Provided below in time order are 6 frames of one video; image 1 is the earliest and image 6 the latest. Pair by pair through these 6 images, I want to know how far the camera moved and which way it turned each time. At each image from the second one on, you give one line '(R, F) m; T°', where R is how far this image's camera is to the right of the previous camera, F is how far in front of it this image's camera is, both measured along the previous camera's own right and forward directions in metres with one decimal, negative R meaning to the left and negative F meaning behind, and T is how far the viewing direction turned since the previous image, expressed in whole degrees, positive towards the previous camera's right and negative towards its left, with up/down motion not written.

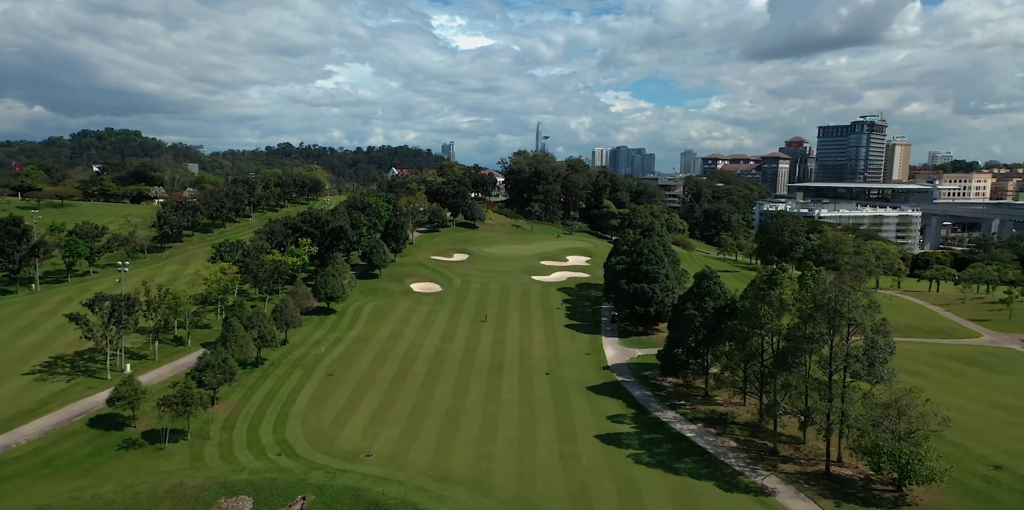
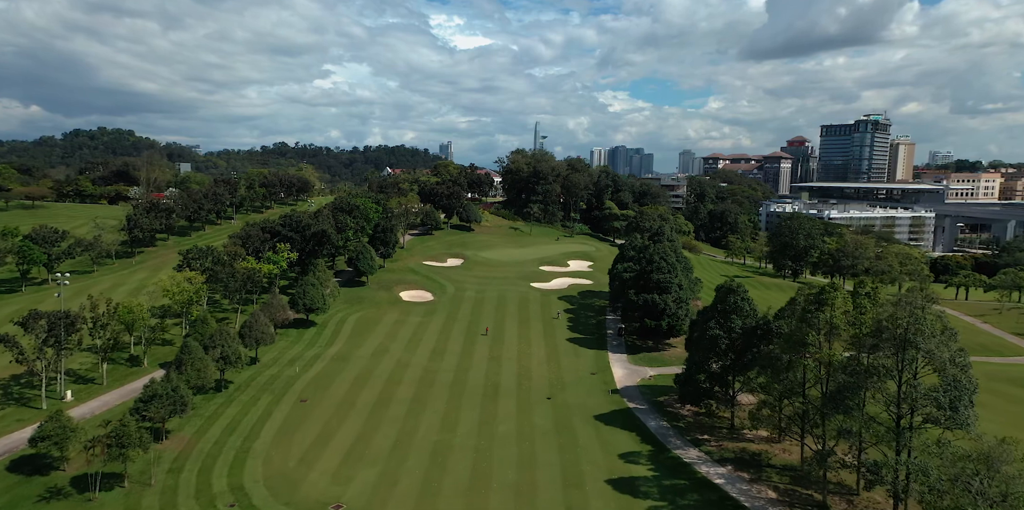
(+0.1, +5.1) m; 0°
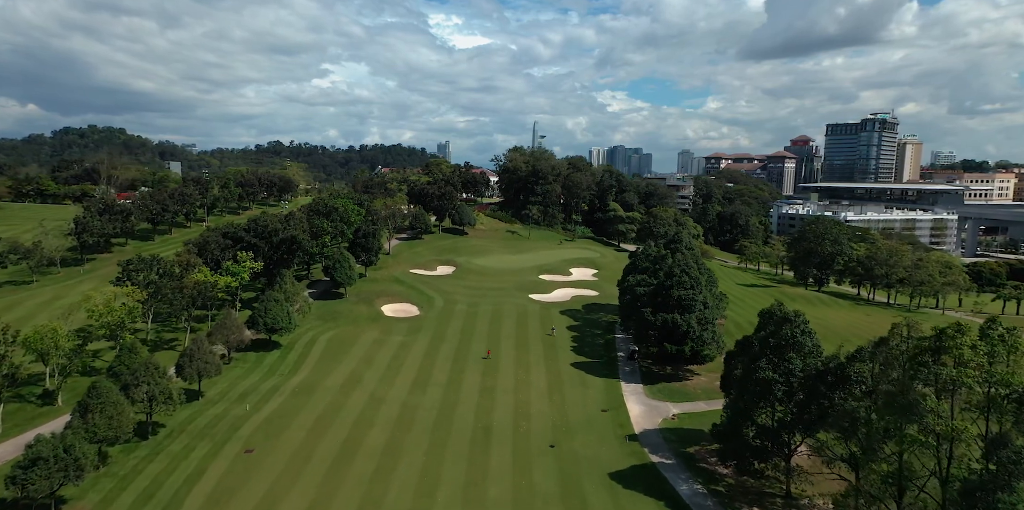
(+0.2, +7.3) m; 0°
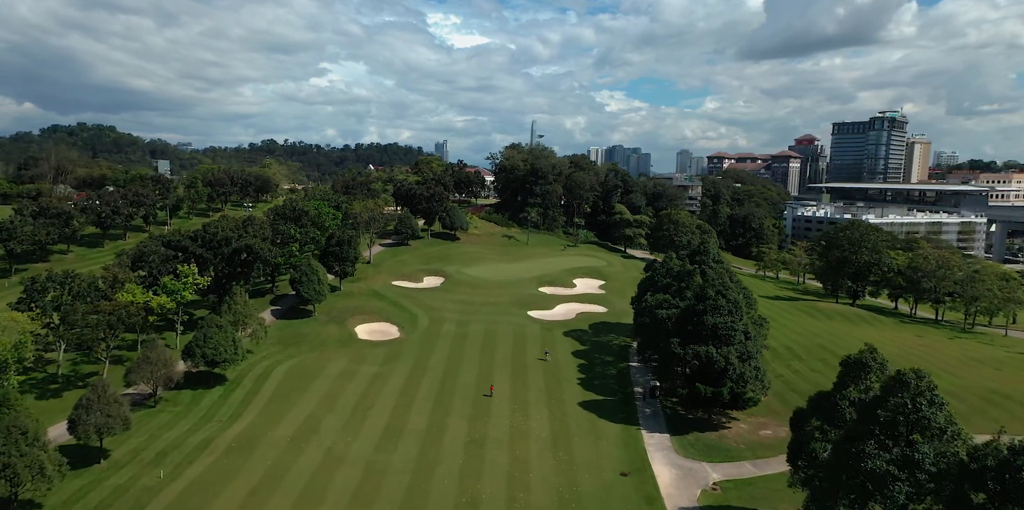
(+0.2, +8.2) m; 0°
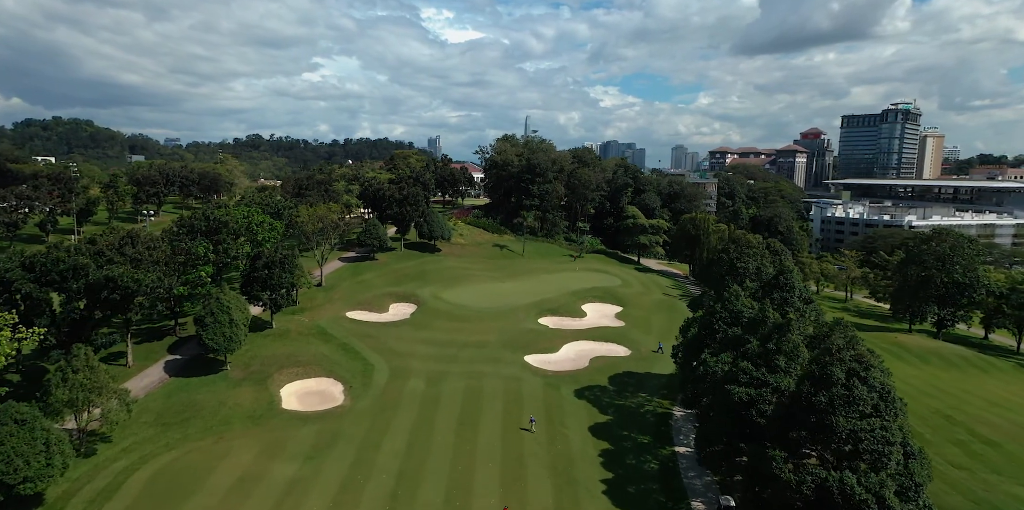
(+0.2, +14.3) m; +1°
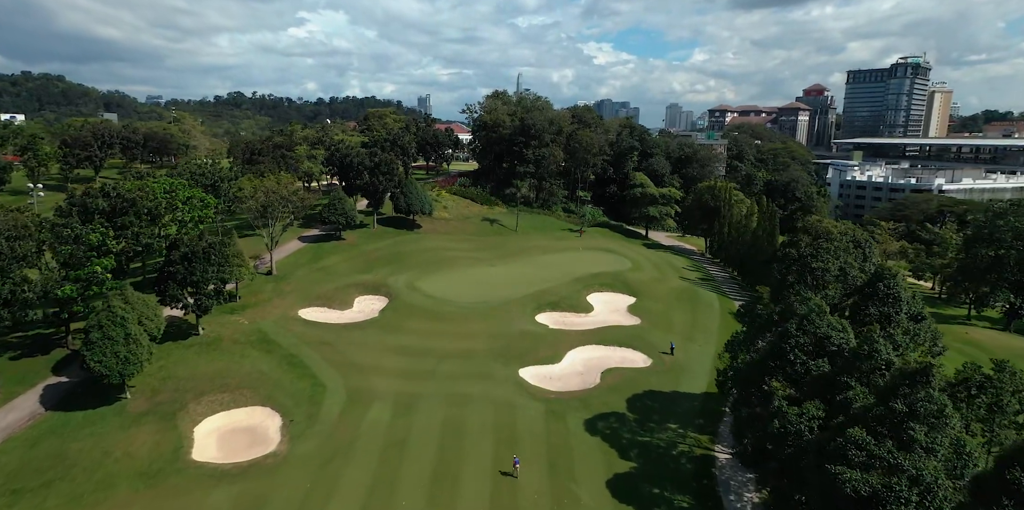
(+0.1, +8.9) m; +1°
